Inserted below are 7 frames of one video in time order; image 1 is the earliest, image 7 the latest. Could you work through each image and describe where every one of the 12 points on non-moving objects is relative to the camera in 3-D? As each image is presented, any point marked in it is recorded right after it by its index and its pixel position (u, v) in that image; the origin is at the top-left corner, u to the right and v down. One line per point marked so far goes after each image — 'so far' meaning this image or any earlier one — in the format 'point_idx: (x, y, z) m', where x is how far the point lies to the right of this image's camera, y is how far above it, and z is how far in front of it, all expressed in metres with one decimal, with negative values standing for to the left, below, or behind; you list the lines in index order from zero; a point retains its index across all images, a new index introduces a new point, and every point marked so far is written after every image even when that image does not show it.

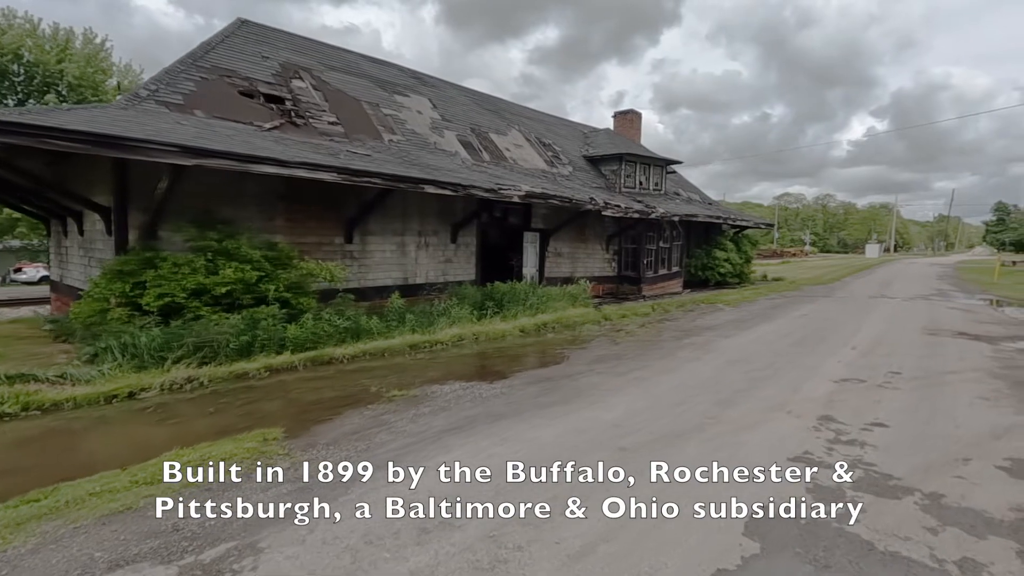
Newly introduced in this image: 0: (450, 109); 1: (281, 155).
0: (-1.7, +4.7, +14.1) m
1: (-3.4, +1.9, +7.8) m
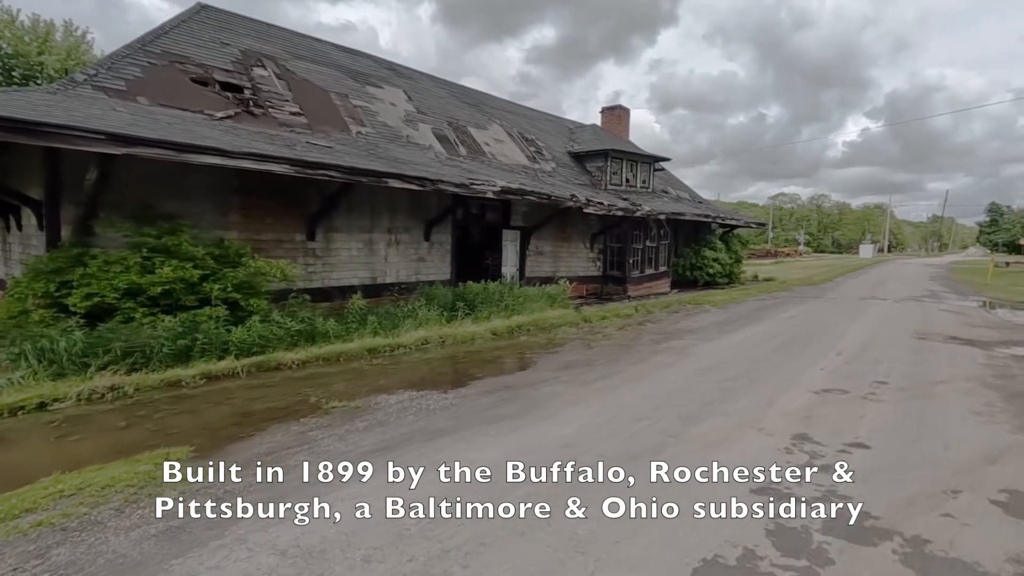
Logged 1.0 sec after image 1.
0: (-2.2, +4.8, +13.6) m
1: (-3.9, +1.9, +7.2) m
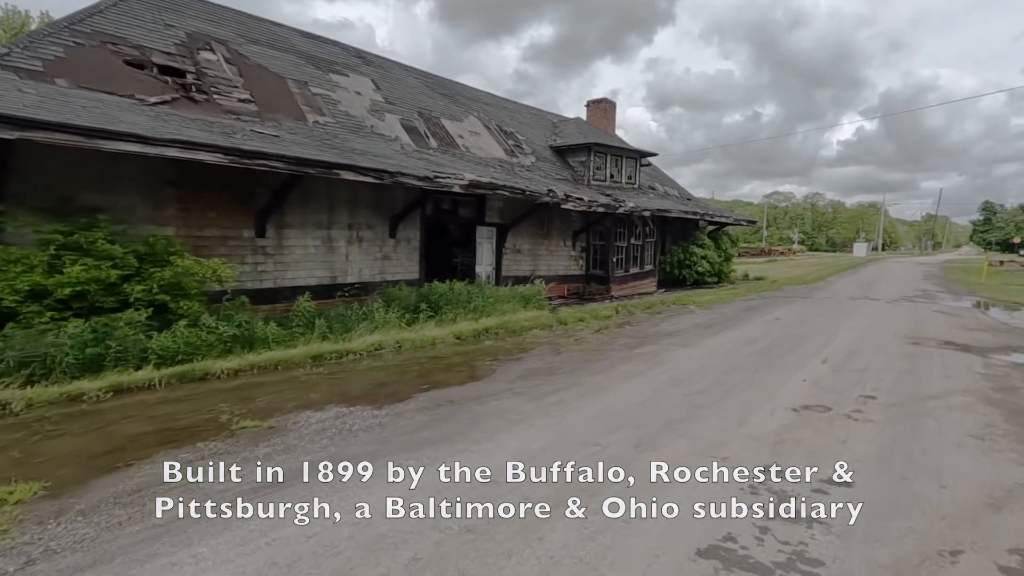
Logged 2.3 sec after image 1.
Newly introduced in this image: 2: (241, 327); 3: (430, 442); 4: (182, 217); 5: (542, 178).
0: (-2.8, +4.8, +12.9) m
1: (-4.5, +1.9, +6.5) m
2: (-3.6, -0.5, +7.2) m
3: (-0.6, -1.2, +4.1) m
4: (-5.0, +1.1, +8.0) m
5: (+0.8, +2.9, +14.0) m
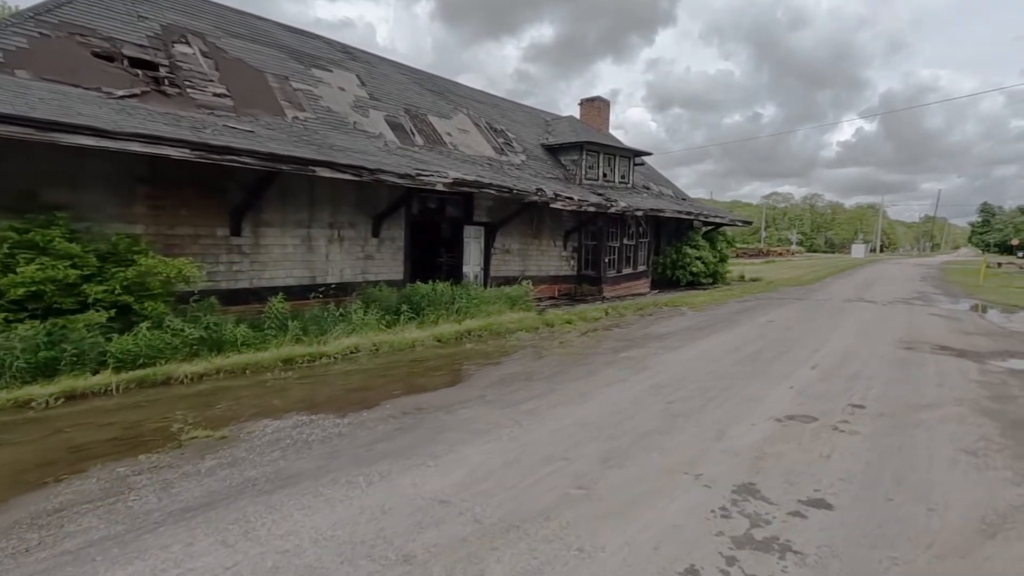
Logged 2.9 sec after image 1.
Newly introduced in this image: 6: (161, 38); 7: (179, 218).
0: (-3.1, +4.7, +12.6) m
1: (-4.7, +1.9, +6.3) m
2: (-3.9, -0.5, +6.9) m
3: (-0.9, -1.2, +3.8) m
4: (-5.2, +1.1, +7.8) m
5: (+0.5, +2.9, +13.7) m
6: (-6.0, +4.3, +9.0) m
7: (-5.0, +1.0, +8.0) m
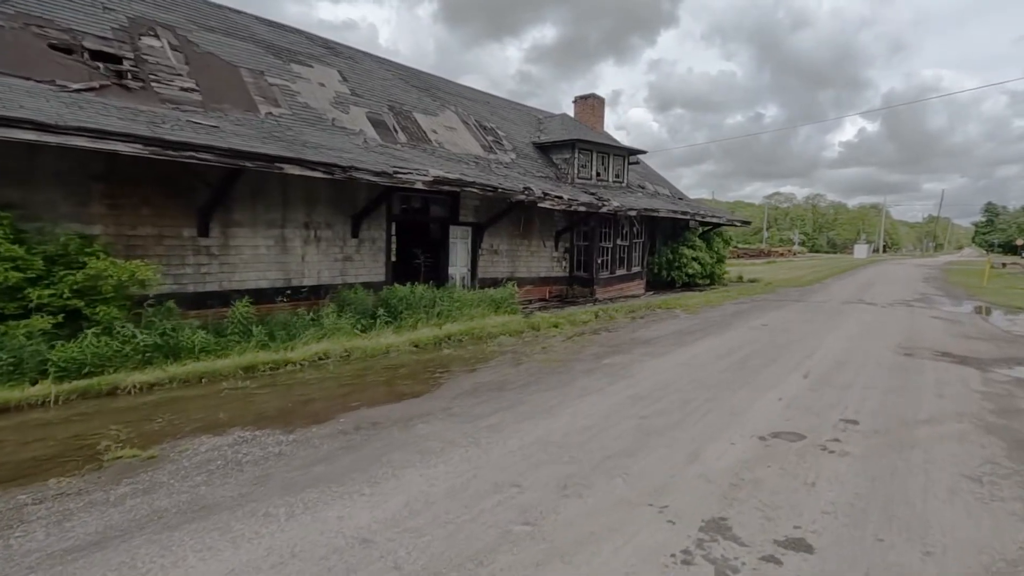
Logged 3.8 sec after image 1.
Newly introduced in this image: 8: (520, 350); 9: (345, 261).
0: (-3.4, +4.7, +12.2) m
1: (-5.1, +1.9, +5.9) m
2: (-4.2, -0.6, +6.5) m
3: (-1.2, -1.3, +3.4) m
4: (-5.6, +1.0, +7.4) m
5: (+0.2, +2.8, +13.3) m
6: (-6.3, +4.2, +8.7) m
7: (-5.3, +1.0, +7.6) m
8: (+0.1, -1.0, +8.3) m
9: (-3.2, +0.5, +10.1) m
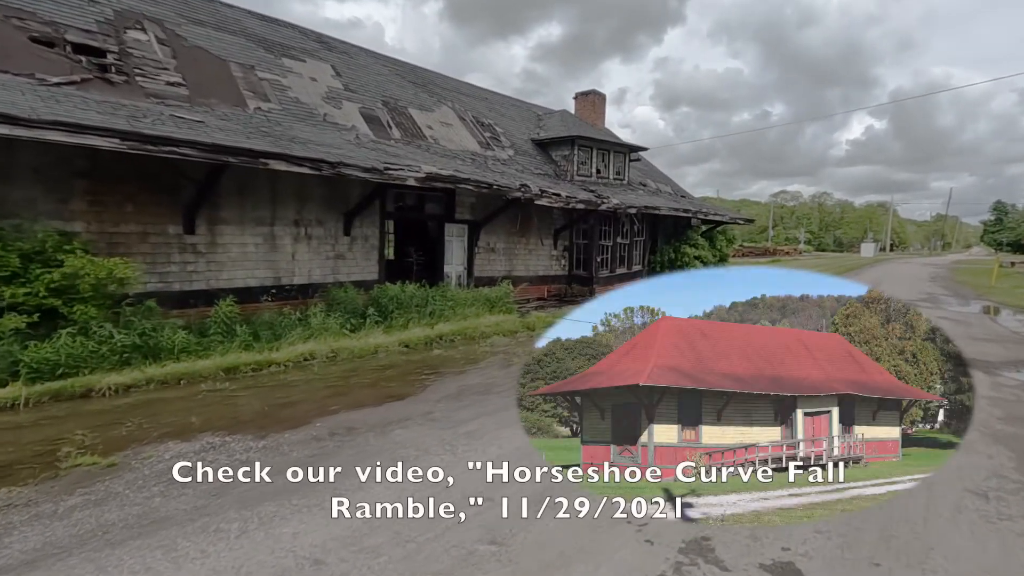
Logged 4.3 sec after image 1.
0: (-3.4, +4.7, +12.0) m
1: (-5.2, +1.9, +5.7) m
2: (-4.4, -0.6, +6.3) m
3: (-1.4, -1.3, +3.3) m
4: (-5.7, +1.0, +7.2) m
5: (+0.2, +2.9, +13.1) m
6: (-6.4, +4.2, +8.5) m
7: (-5.5, +1.0, +7.5) m
8: (0.0, -1.0, +8.1) m
9: (-3.3, +0.5, +9.9) m
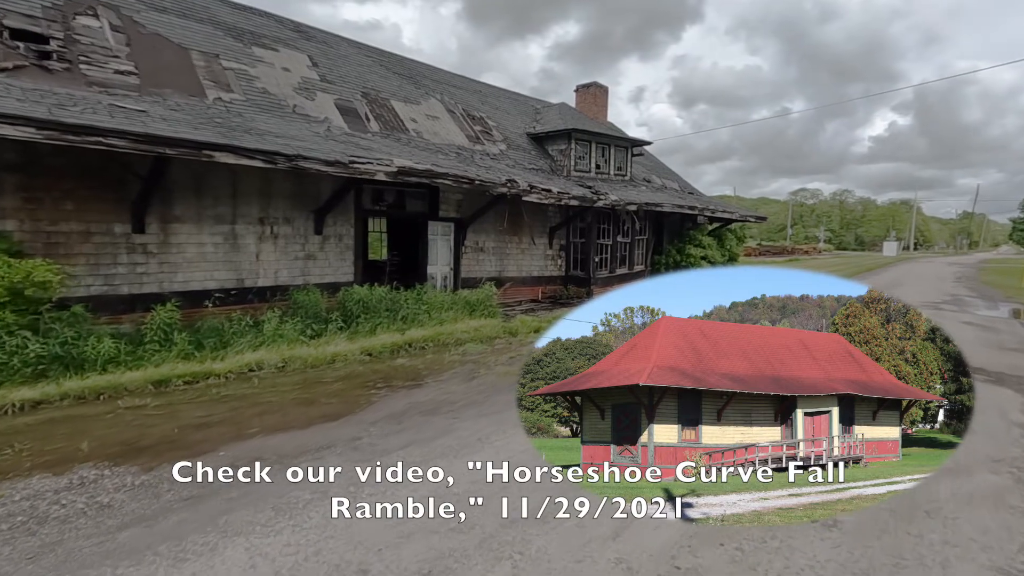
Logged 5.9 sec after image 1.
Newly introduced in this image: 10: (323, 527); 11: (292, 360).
0: (-3.7, +4.7, +11.4) m
1: (-5.6, +1.8, +5.2) m
2: (-4.8, -0.6, +5.8) m
3: (-1.9, -1.3, +2.6) m
4: (-6.1, +1.0, +6.7) m
5: (-0.1, +2.8, +12.4) m
6: (-6.8, +4.2, +8.0) m
7: (-5.9, +1.0, +6.9) m
8: (-0.4, -1.0, +7.4) m
9: (-3.6, +0.5, +9.3) m
10: (-1.0, -1.3, +2.9) m
11: (-2.8, -0.9, +6.9) m
